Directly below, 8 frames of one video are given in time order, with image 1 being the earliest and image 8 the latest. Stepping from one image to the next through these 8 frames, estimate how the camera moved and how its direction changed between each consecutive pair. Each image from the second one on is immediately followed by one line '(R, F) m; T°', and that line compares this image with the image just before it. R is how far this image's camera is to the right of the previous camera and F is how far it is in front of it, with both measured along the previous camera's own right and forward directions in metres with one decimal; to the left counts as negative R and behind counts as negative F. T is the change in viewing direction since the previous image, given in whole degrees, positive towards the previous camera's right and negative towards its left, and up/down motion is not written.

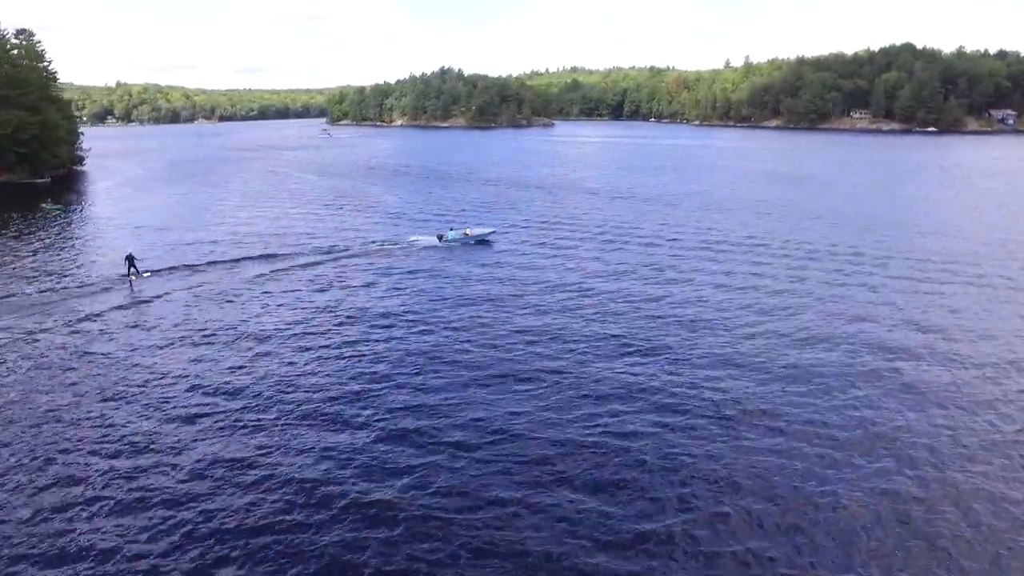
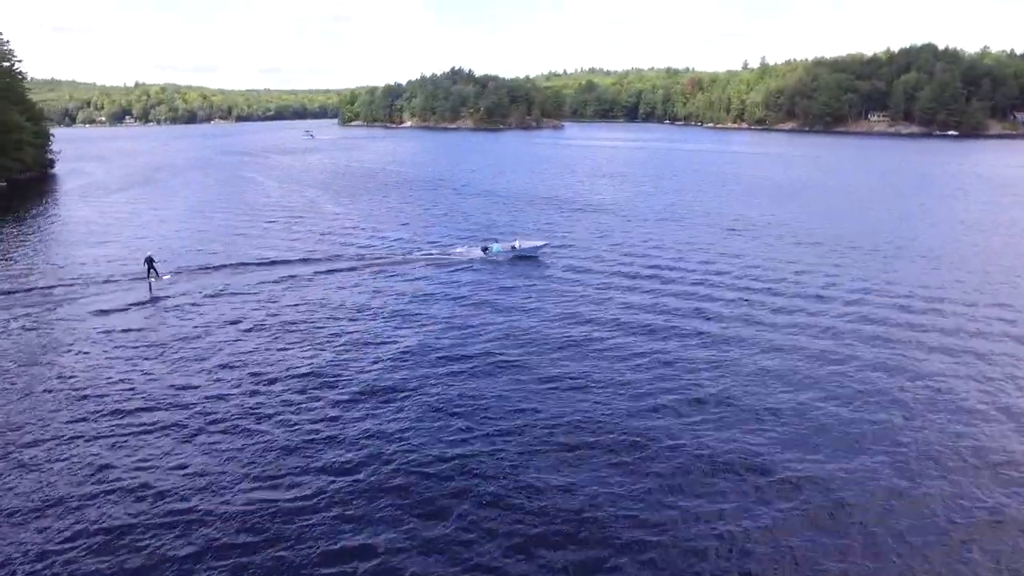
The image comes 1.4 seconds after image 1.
(+5.2, +6.7) m; -1°
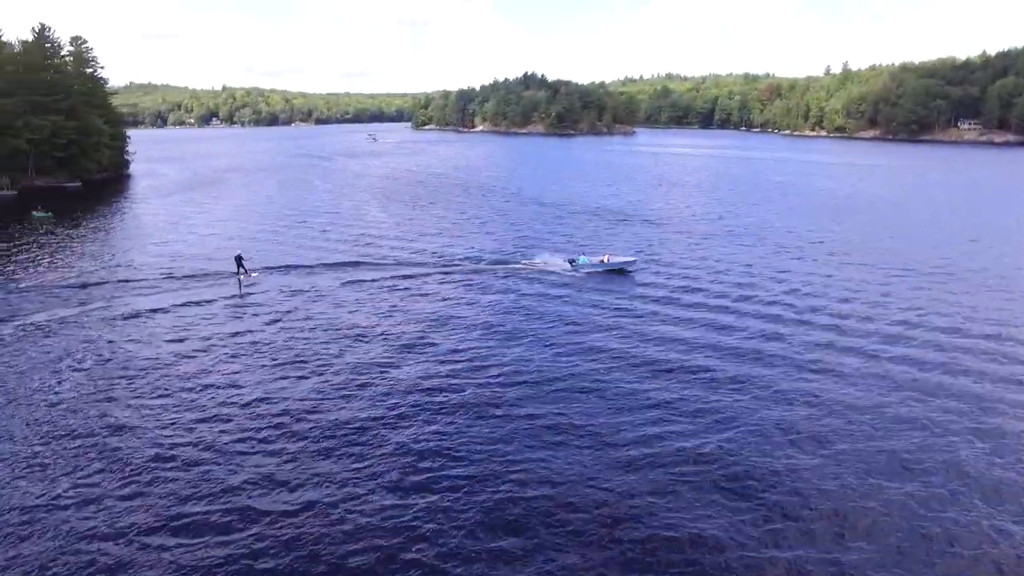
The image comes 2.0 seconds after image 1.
(+2.2, +1.9) m; -5°
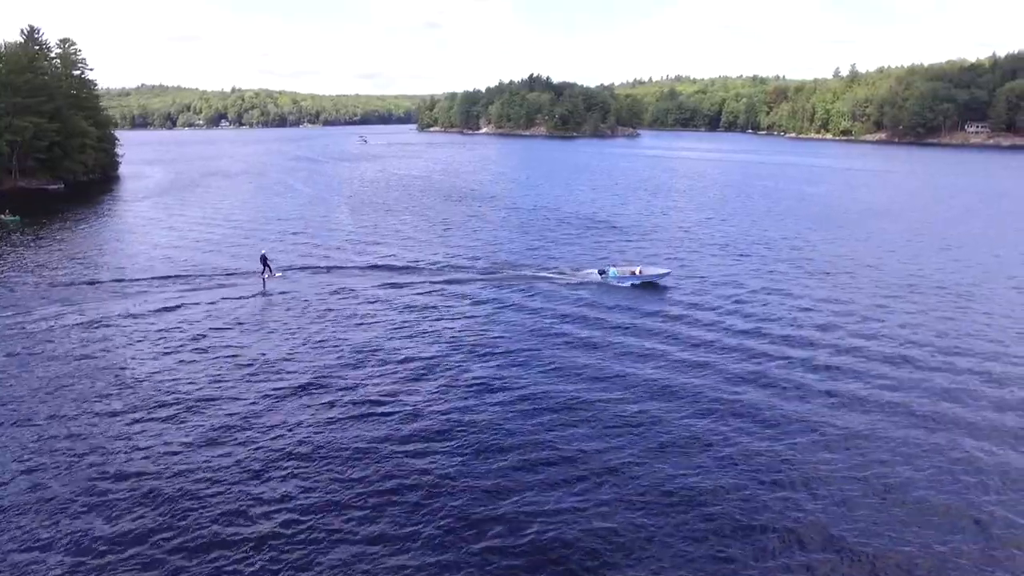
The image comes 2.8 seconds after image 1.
(+3.1, +1.8) m; -1°
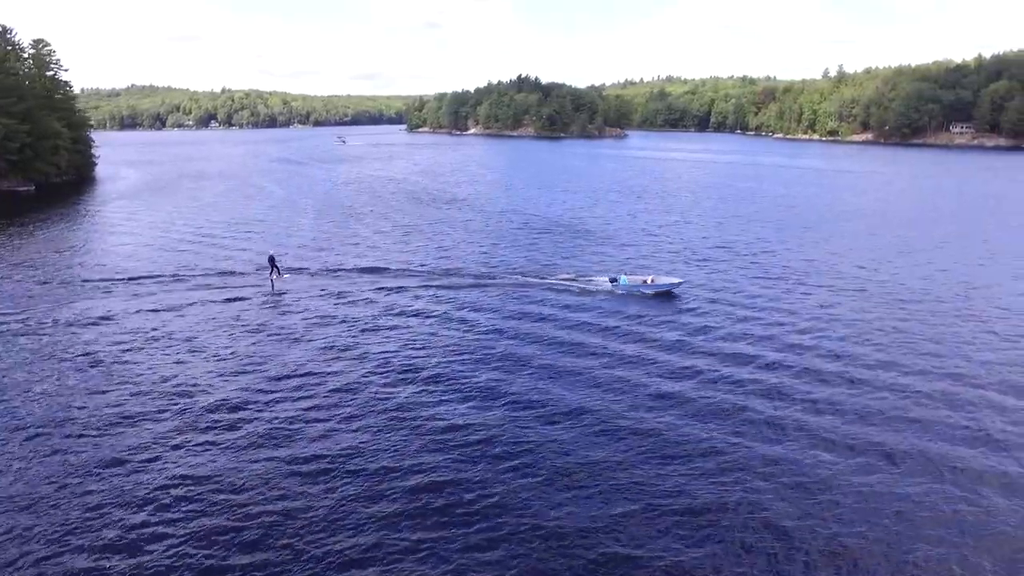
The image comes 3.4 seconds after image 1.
(+2.2, +0.7) m; +1°
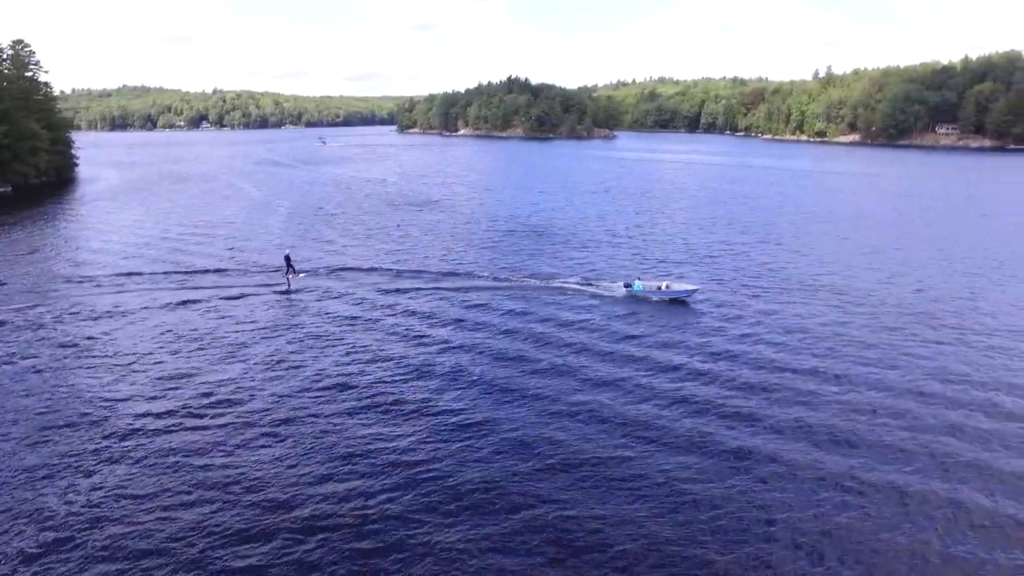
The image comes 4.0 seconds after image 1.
(+2.0, -0.1) m; 0°
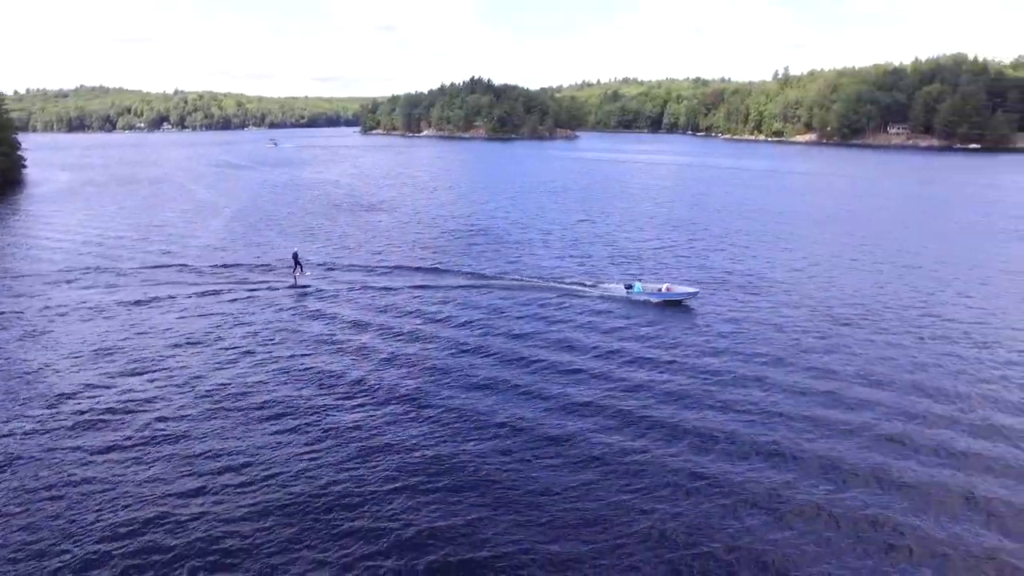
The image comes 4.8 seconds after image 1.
(+2.3, -1.1) m; +2°
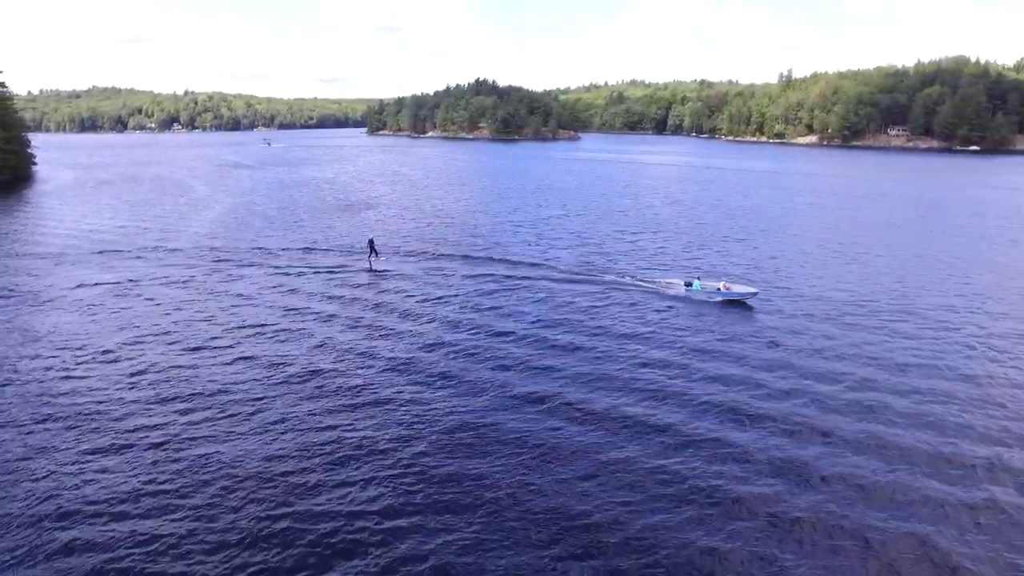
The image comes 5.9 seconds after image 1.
(+2.5, -2.9) m; -1°
